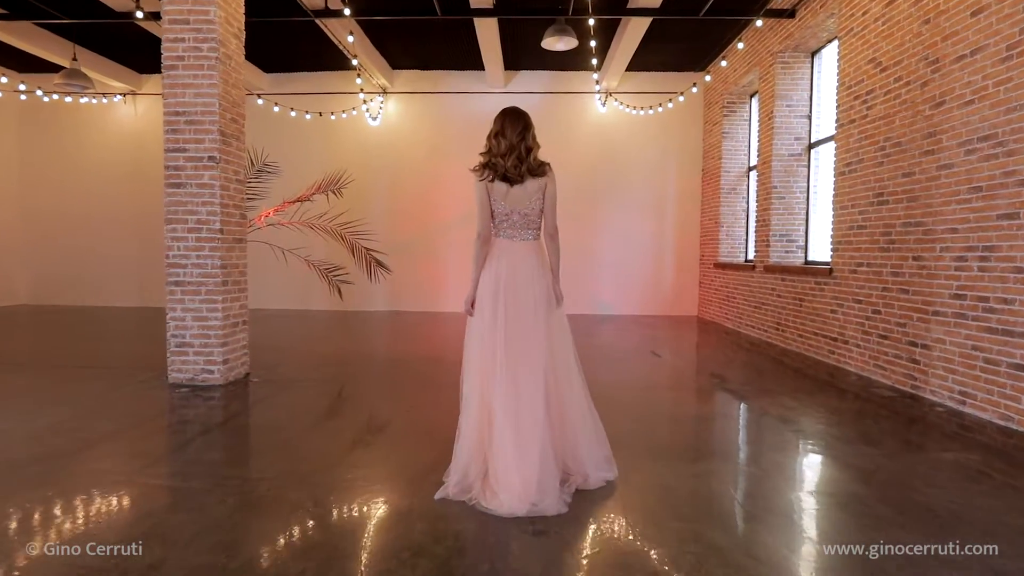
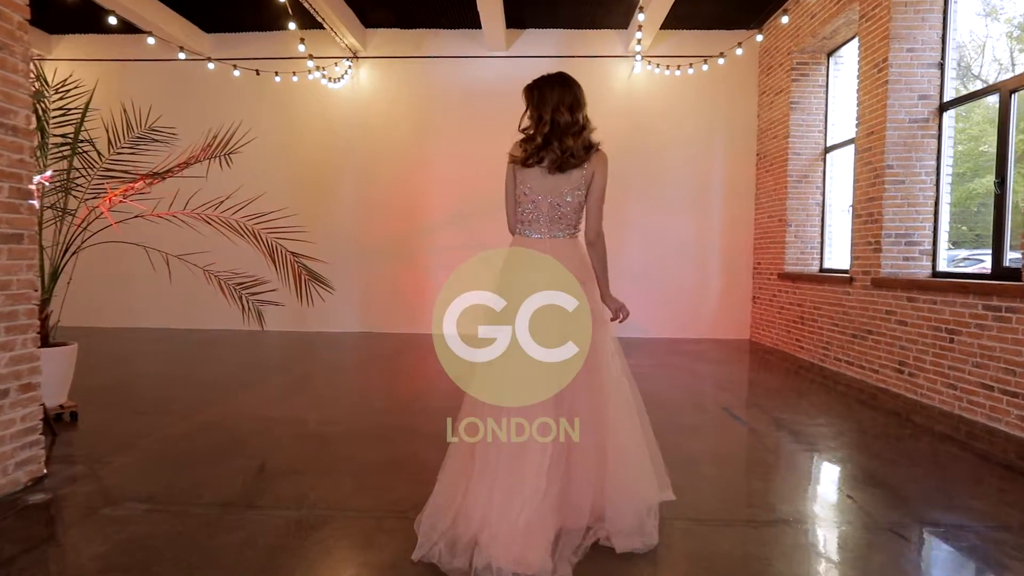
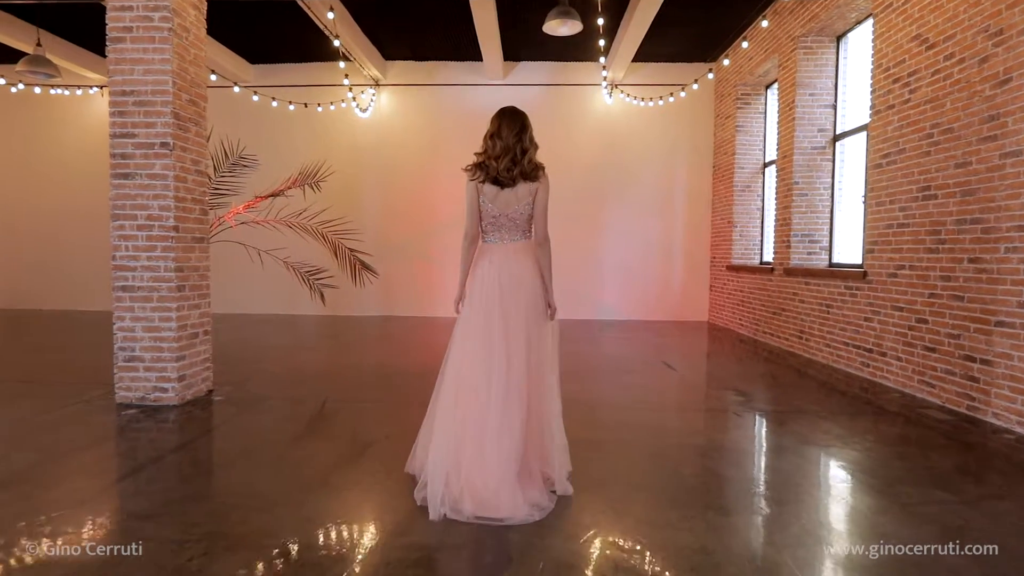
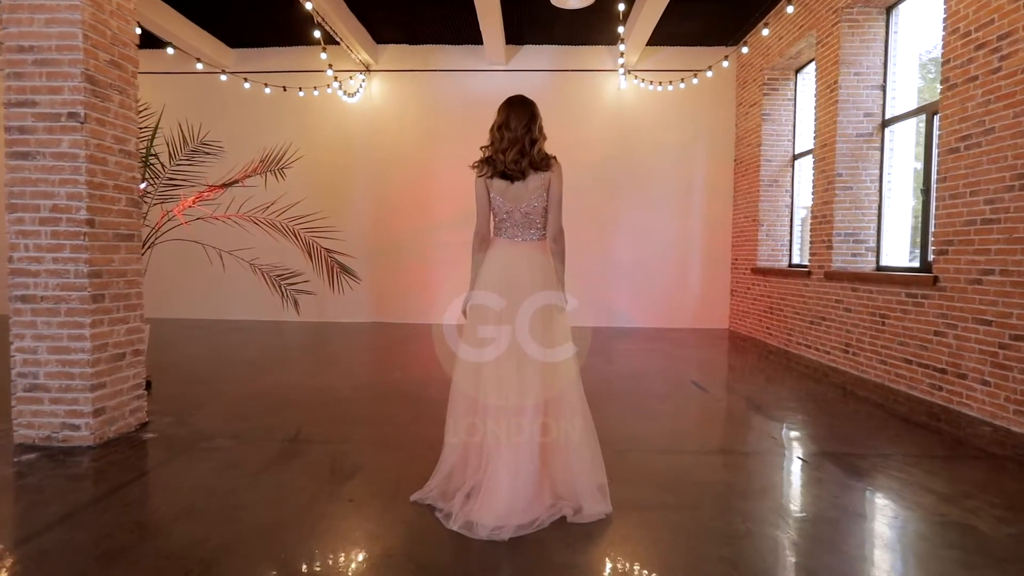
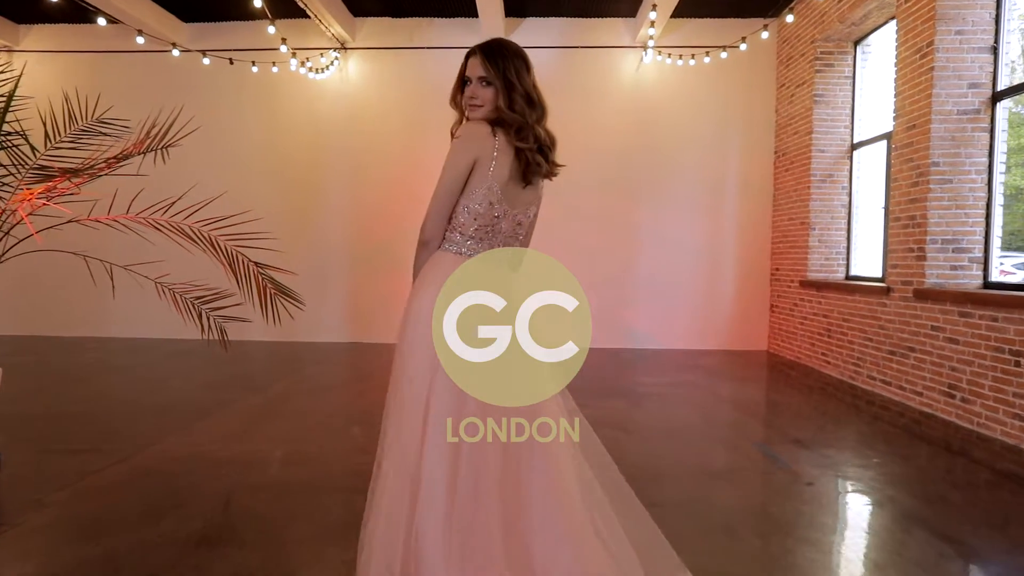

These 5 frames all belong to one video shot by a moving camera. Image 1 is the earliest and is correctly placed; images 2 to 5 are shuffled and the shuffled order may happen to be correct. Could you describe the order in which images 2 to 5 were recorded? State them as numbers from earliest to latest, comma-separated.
3, 4, 2, 5
